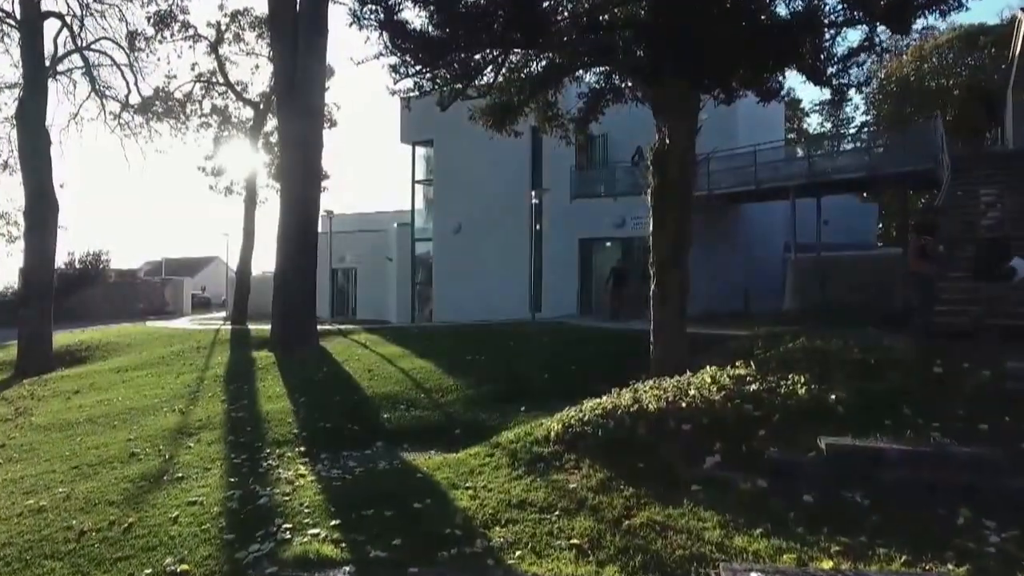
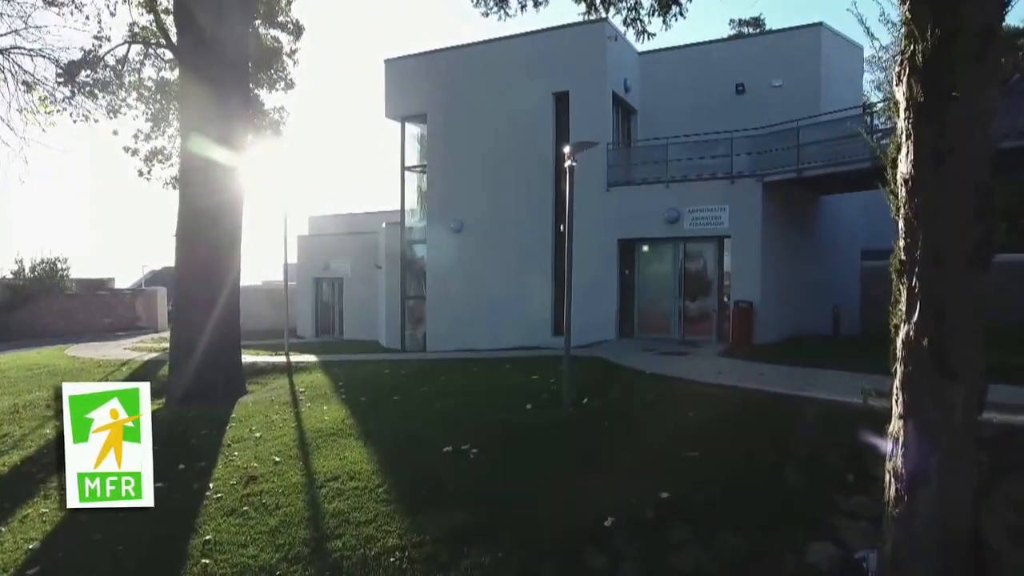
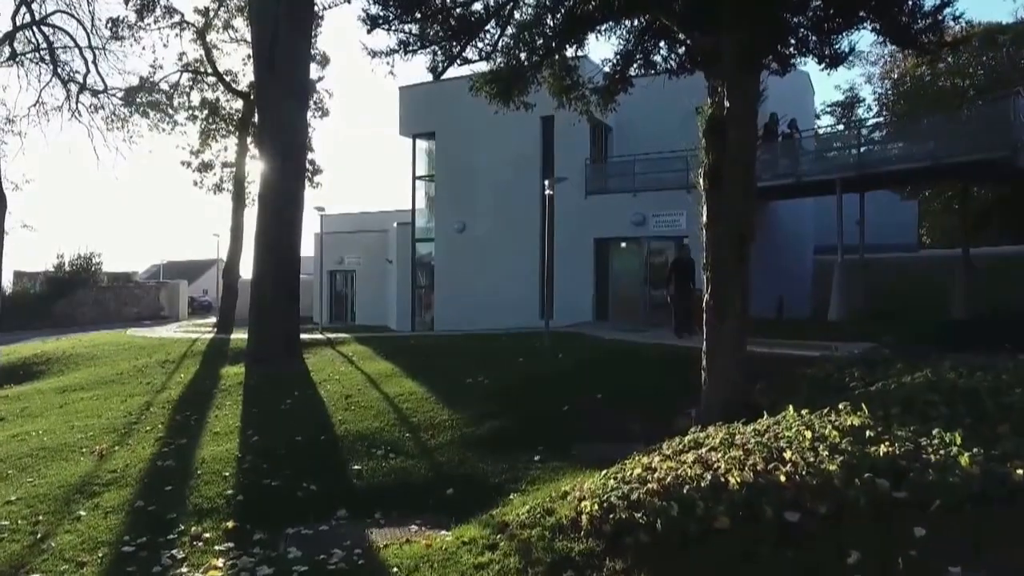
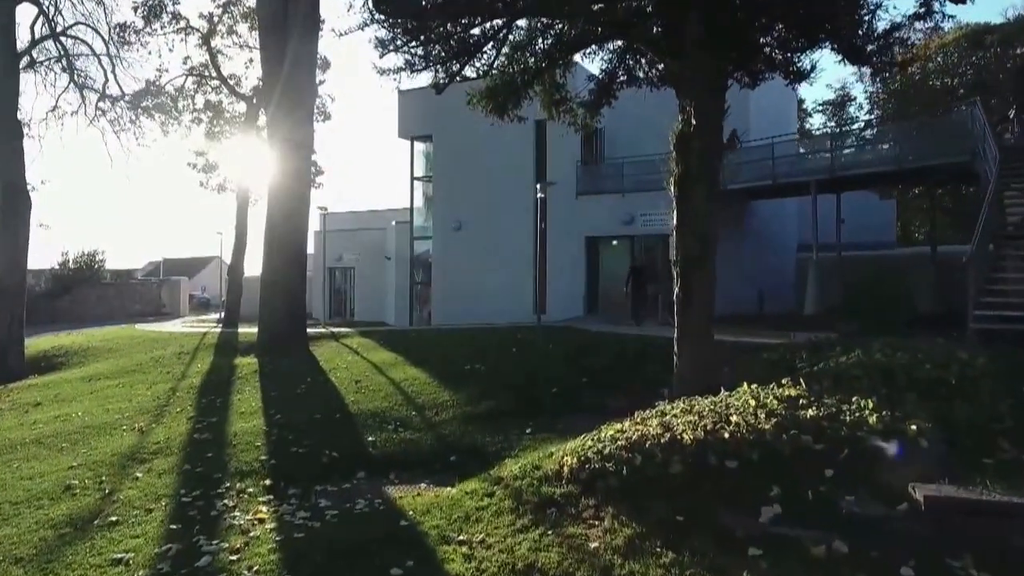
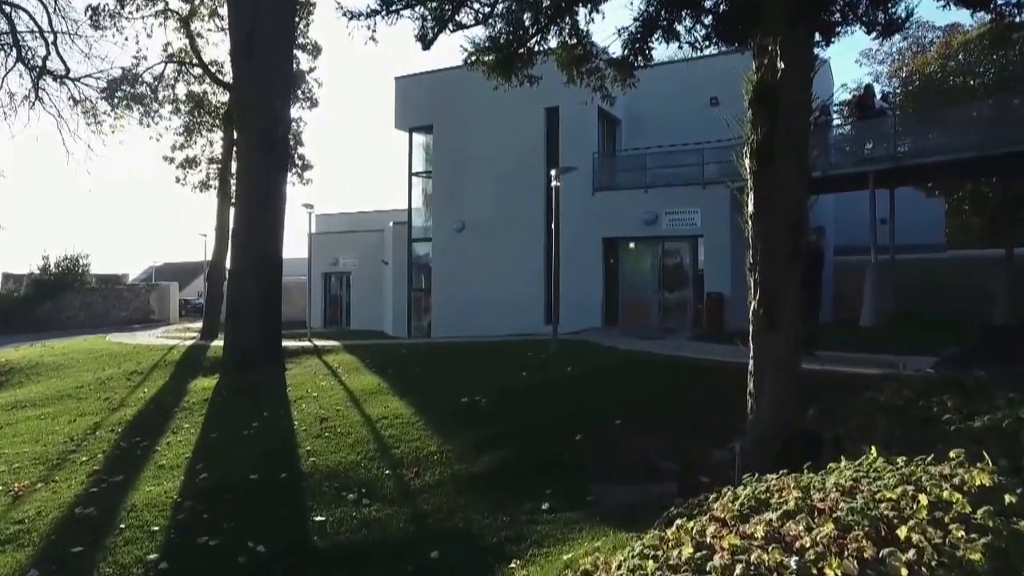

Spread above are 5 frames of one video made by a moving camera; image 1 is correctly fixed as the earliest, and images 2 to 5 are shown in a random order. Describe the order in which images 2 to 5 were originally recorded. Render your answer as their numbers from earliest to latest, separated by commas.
4, 3, 5, 2
